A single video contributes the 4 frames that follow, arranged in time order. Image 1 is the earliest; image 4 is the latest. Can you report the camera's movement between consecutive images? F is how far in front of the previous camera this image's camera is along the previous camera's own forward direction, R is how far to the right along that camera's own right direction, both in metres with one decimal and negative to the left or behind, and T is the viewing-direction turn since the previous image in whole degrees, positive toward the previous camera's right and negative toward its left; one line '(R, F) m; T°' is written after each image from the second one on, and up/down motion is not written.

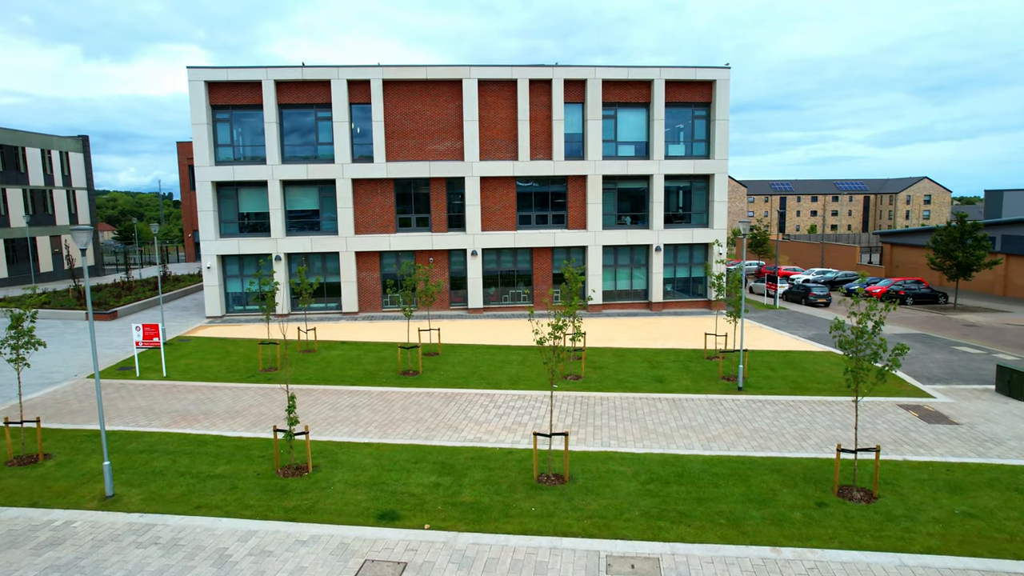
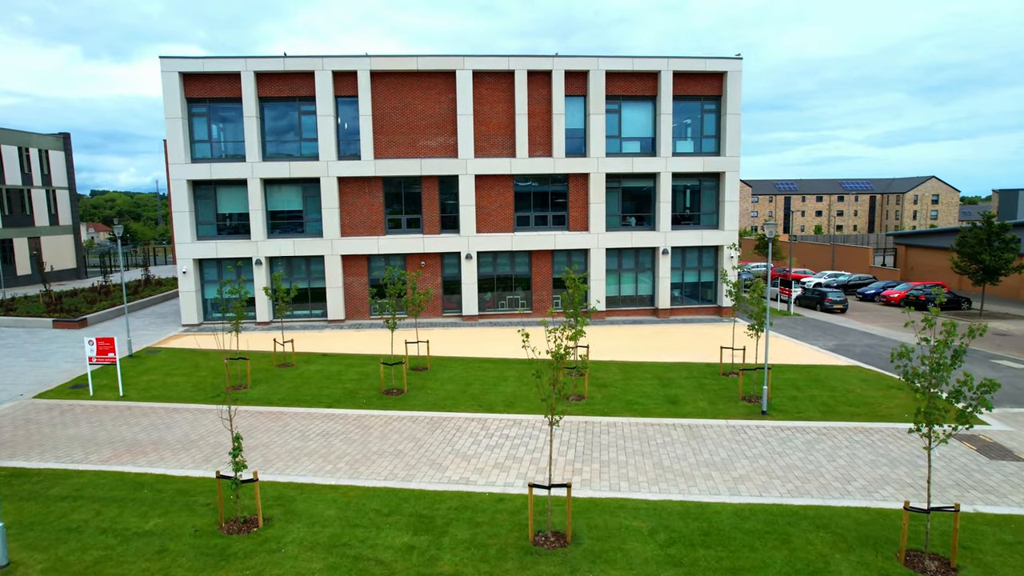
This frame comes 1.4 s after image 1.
(+0.1, +1.9) m; 0°
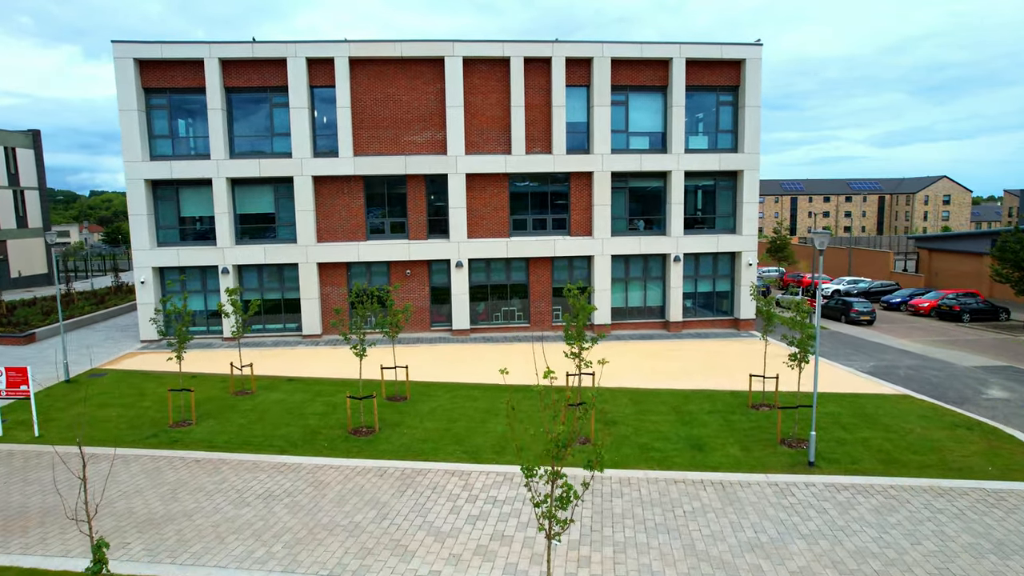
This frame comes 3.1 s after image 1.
(+0.2, +2.7) m; 0°
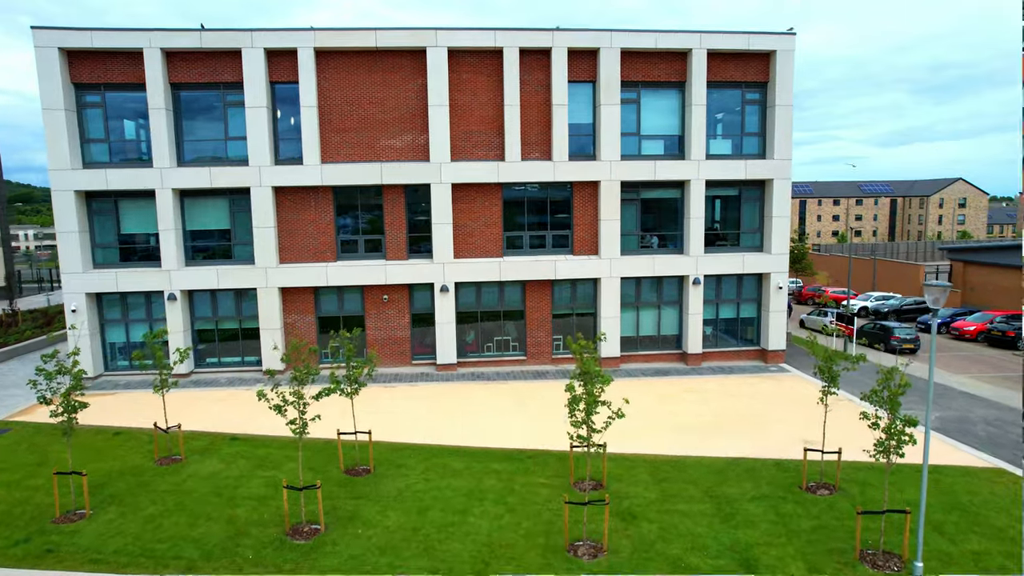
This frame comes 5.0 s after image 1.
(+0.2, +3.4) m; 0°
